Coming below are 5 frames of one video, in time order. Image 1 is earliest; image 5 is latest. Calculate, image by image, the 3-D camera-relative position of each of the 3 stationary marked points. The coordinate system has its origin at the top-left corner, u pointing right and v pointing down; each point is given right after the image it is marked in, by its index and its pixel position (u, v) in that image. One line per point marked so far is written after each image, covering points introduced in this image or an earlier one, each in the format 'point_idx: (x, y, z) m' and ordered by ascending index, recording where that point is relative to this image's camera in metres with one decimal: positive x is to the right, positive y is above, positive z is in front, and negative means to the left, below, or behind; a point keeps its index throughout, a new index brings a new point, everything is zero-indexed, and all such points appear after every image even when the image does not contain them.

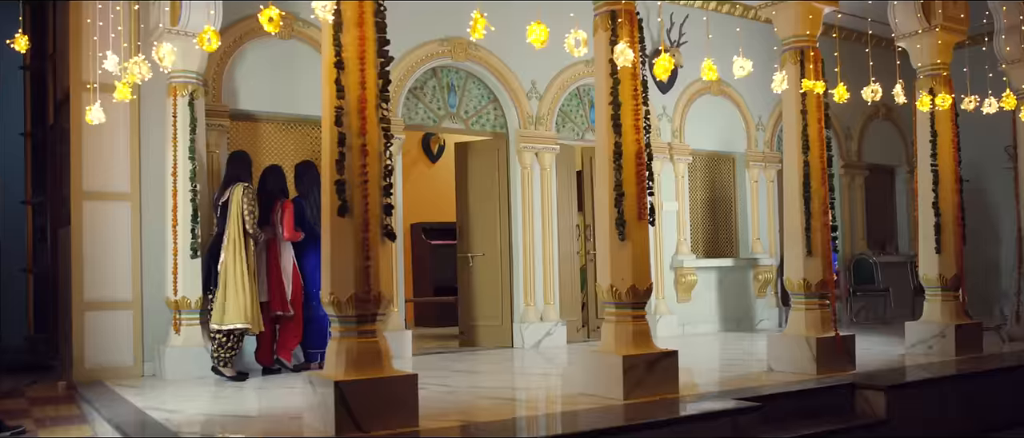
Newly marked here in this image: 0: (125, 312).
0: (-2.8, -0.7, +7.3) m
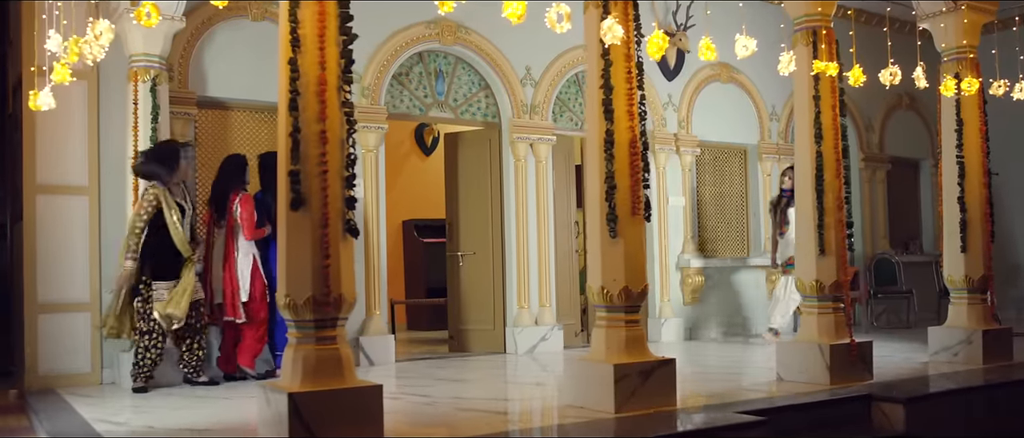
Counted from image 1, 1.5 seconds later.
0: (-2.8, -0.6, +6.8) m
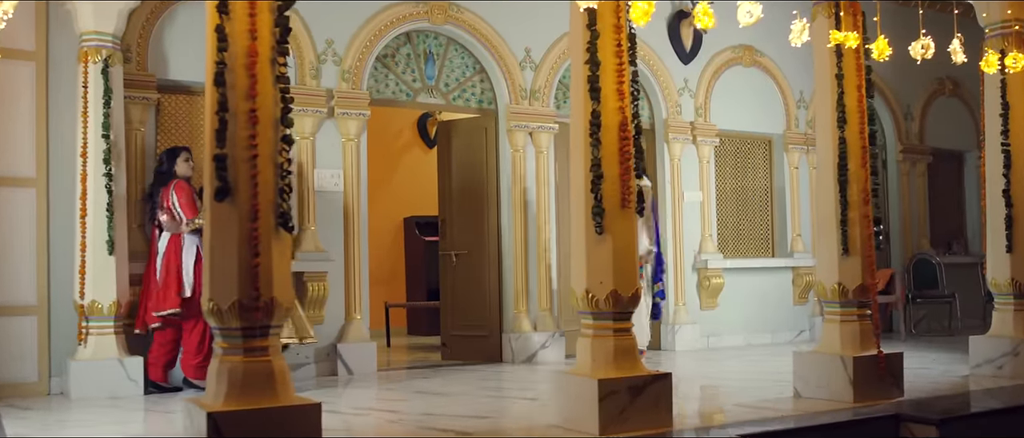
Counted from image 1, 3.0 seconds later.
0: (-2.9, -0.6, +6.2) m
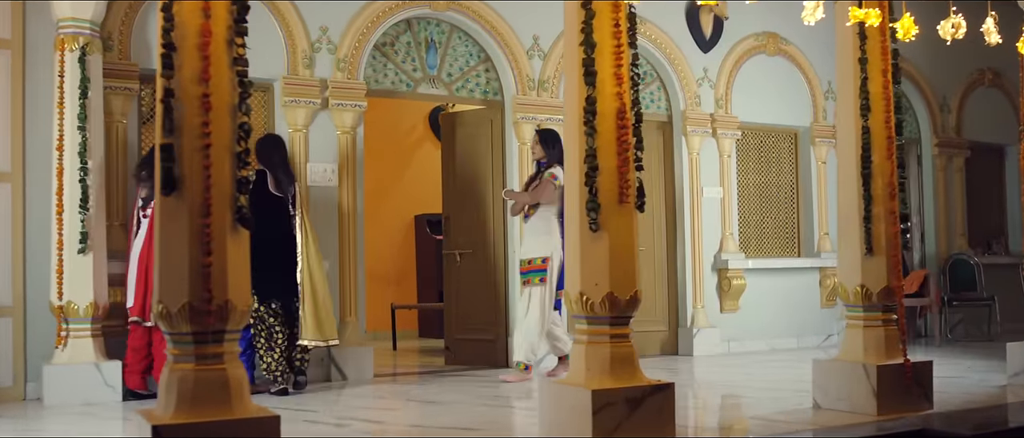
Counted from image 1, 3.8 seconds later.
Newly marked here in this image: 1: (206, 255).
0: (-3.0, -0.6, +5.9) m
1: (-1.2, -0.1, +3.9) m
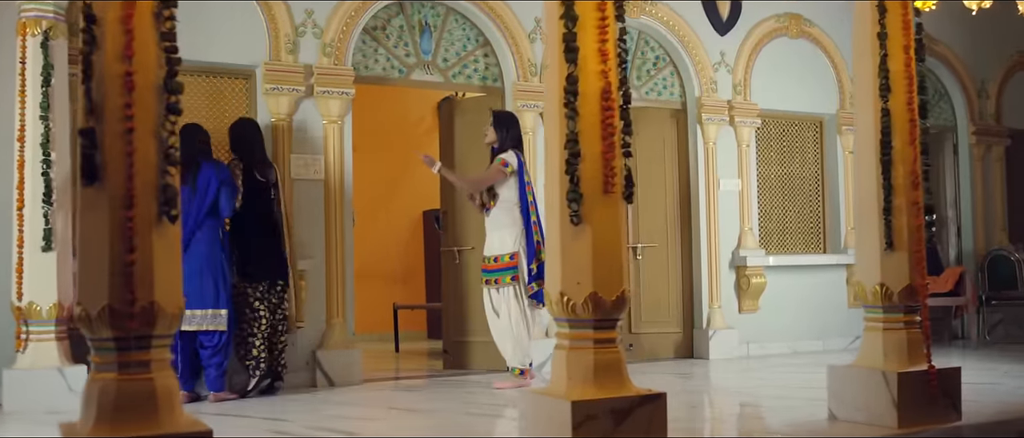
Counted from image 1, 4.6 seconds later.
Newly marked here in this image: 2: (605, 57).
0: (-3.0, -0.6, +5.6) m
1: (-1.3, -0.1, +3.5) m
2: (+0.4, +0.7, +4.3) m
